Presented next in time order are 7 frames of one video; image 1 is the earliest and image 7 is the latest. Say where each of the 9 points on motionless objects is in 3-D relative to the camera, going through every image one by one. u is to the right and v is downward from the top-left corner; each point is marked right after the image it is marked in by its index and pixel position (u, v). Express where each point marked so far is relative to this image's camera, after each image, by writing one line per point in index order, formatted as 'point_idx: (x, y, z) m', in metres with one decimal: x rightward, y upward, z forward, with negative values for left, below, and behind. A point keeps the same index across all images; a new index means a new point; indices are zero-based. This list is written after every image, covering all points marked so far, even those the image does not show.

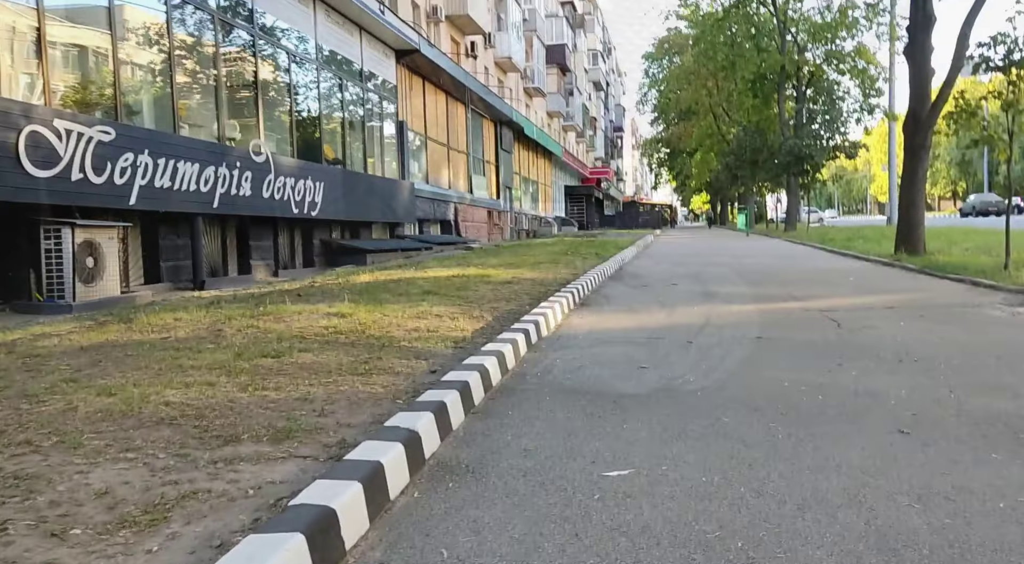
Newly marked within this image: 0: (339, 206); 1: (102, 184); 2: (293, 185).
0: (-3.4, +1.5, +17.7) m
1: (-4.5, +1.1, +10.1) m
2: (-3.7, +1.7, +15.3) m
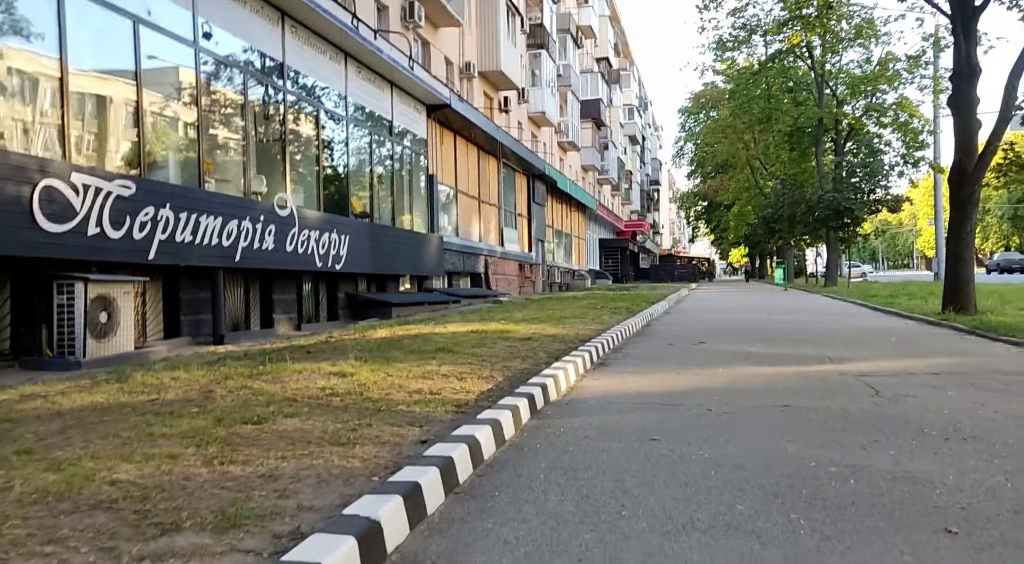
0: (-2.9, +0.4, +17.5) m
1: (-4.3, +0.5, +10.0) m
2: (-3.3, +0.8, +15.2) m
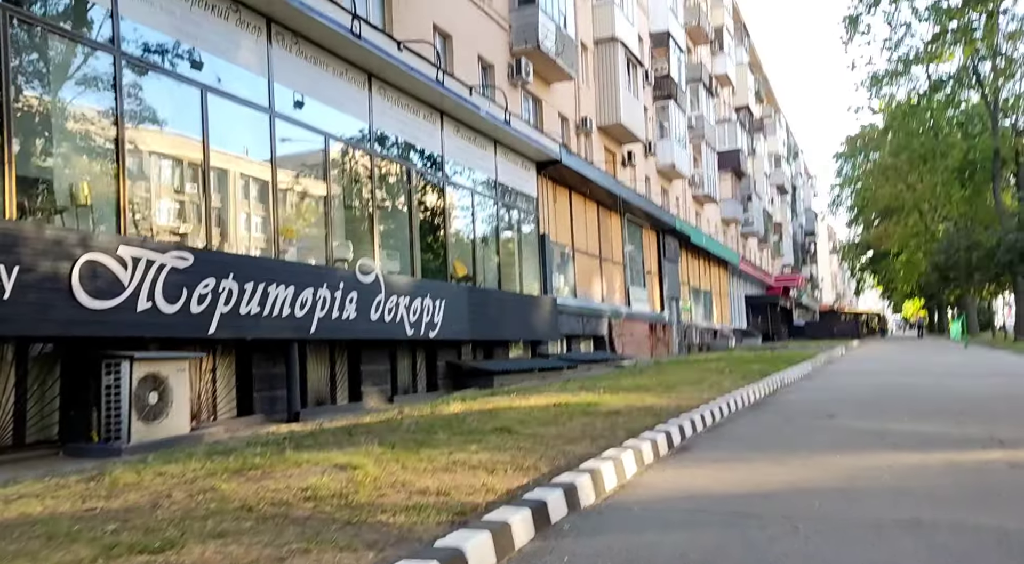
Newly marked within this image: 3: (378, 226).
0: (-0.9, -0.8, +16.5) m
1: (-3.5, -0.3, +9.4) m
2: (-1.7, -0.4, +14.3) m
3: (-2.2, +0.9, +14.5) m
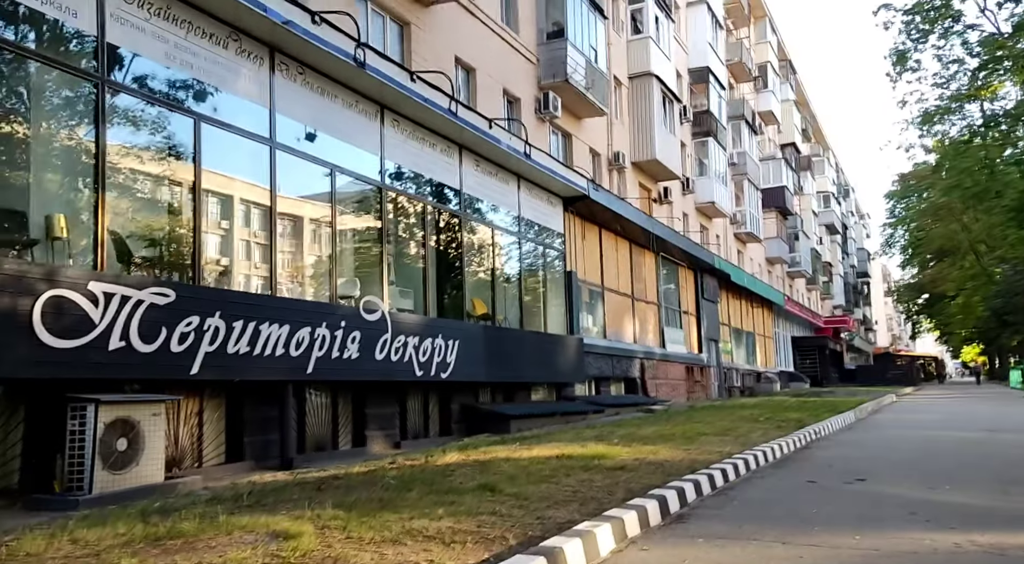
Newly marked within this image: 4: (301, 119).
0: (-0.5, -1.5, +15.8) m
1: (-3.5, -0.7, +8.8) m
2: (-1.4, -1.0, +13.7) m
3: (-1.9, +0.3, +14.0) m
4: (-2.8, +2.2, +12.0) m
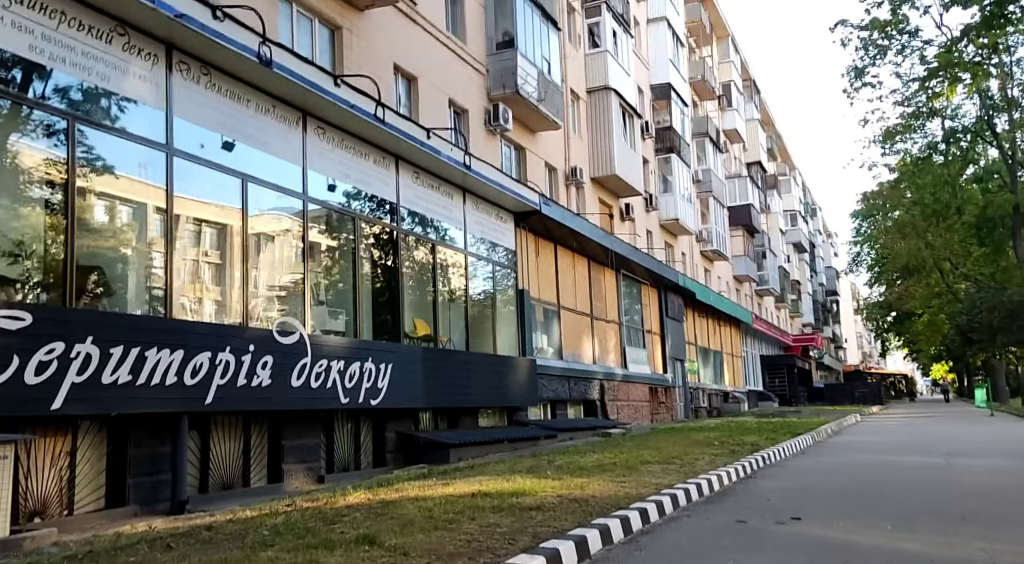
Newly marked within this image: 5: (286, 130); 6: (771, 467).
0: (-1.5, -1.8, +14.8) m
1: (-4.4, -0.9, +7.7) m
2: (-2.4, -1.2, +12.6) m
3: (-2.9, 0.0, +12.9) m
4: (-3.7, +1.9, +11.0) m
5: (-3.2, +2.1, +12.5) m
6: (+3.7, -2.6, +12.9) m
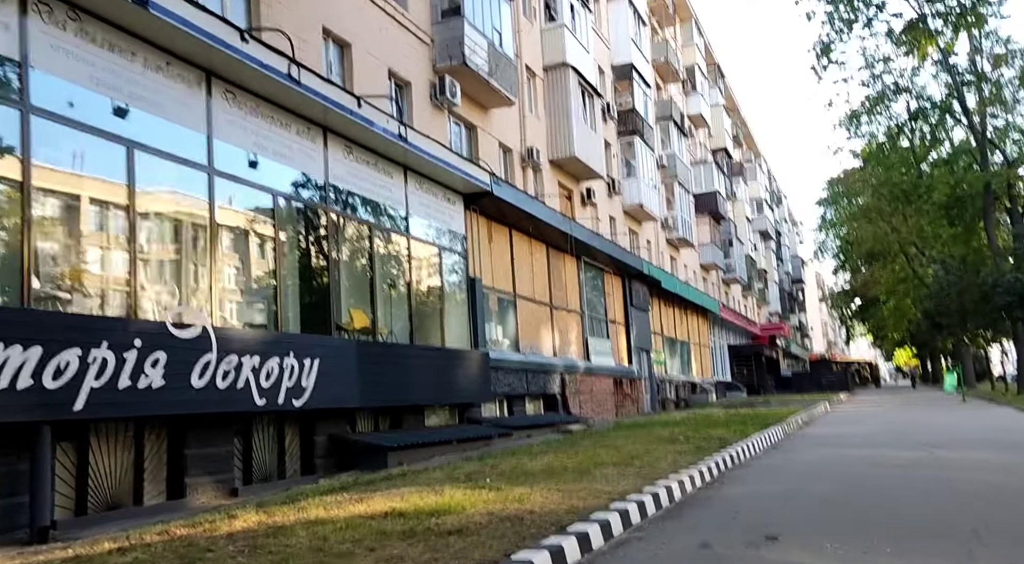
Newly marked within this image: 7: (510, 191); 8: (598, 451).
0: (-2.4, -1.6, +13.2) m
1: (-4.9, -0.7, +6.1) m
2: (-3.1, -1.0, +11.1) m
3: (-3.7, +0.2, +11.3) m
4: (-4.5, +2.1, +9.4) m
5: (-4.0, +2.3, +10.9) m
6: (+3.0, -2.4, +11.6) m
7: (0.0, +2.0, +19.7) m
8: (+1.3, -2.3, +12.5) m
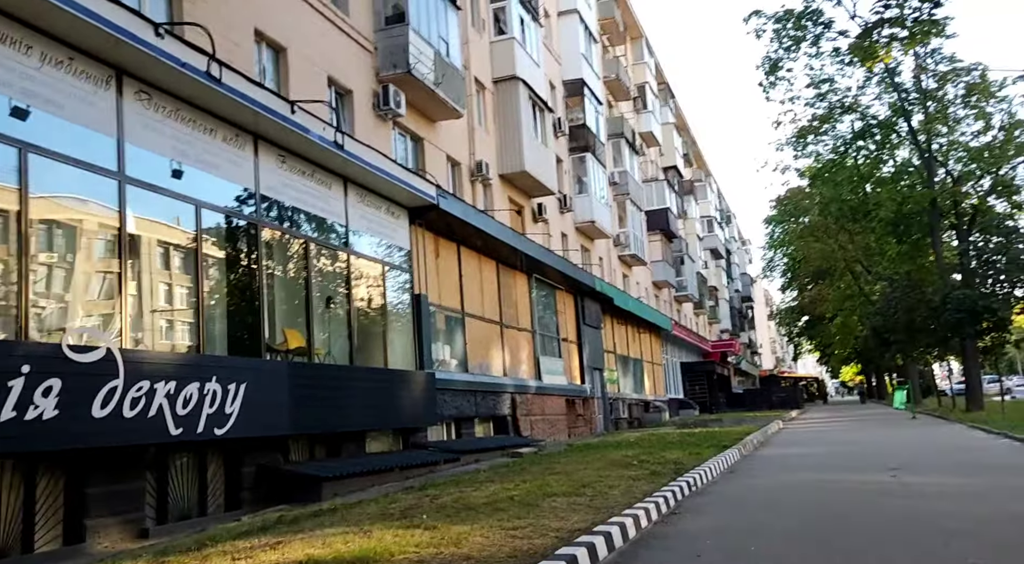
0: (-3.1, -1.8, +12.3) m
1: (-5.3, -0.8, +5.0) m
2: (-3.8, -1.2, +10.1) m
3: (-4.3, 0.0, +10.3) m
4: (-5.1, +1.9, +8.4) m
5: (-4.6, +2.1, +9.9) m
6: (+2.3, -2.5, +10.8) m
7: (-1.2, +1.6, +18.9) m
8: (+0.5, -2.5, +11.7) m
